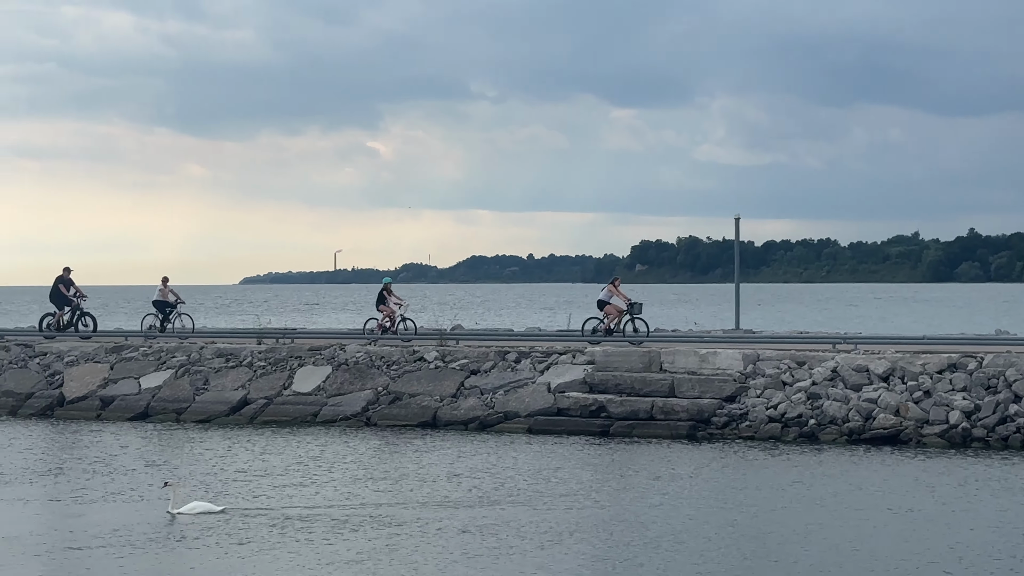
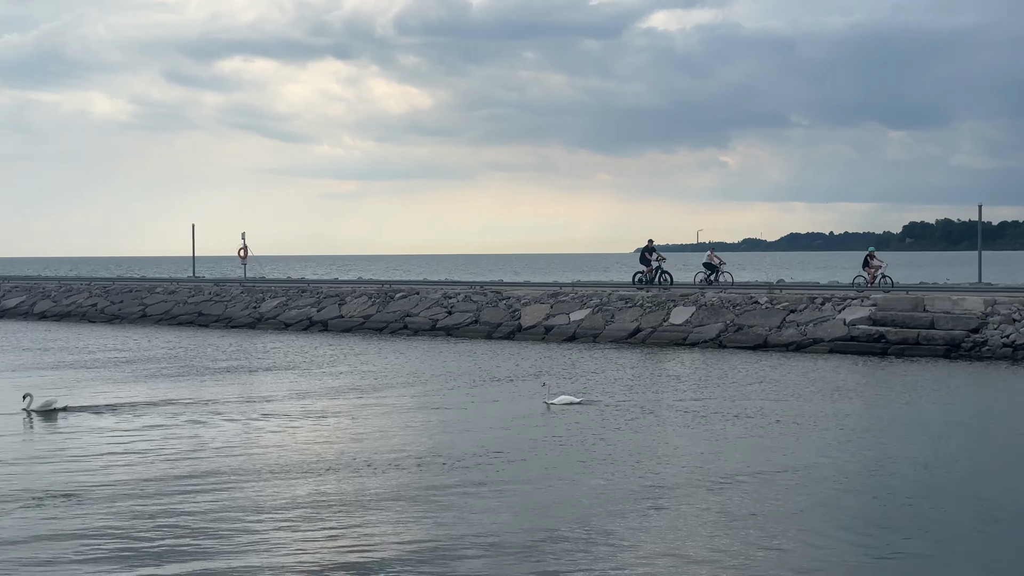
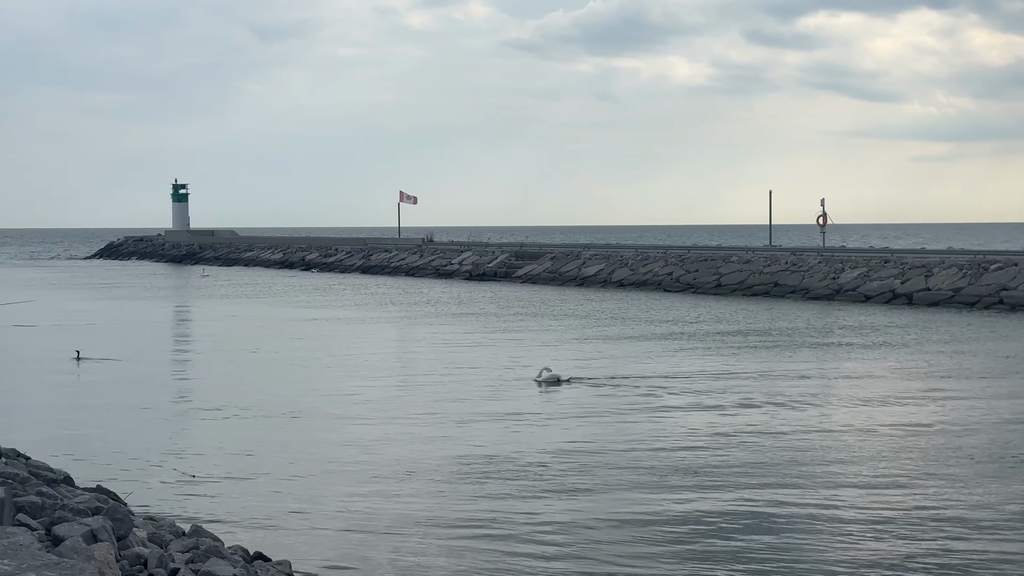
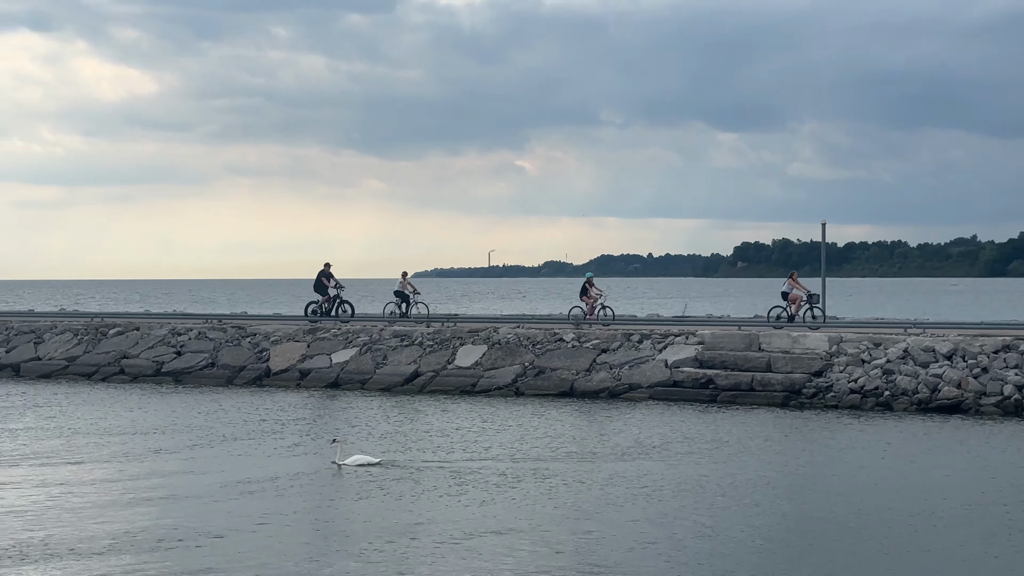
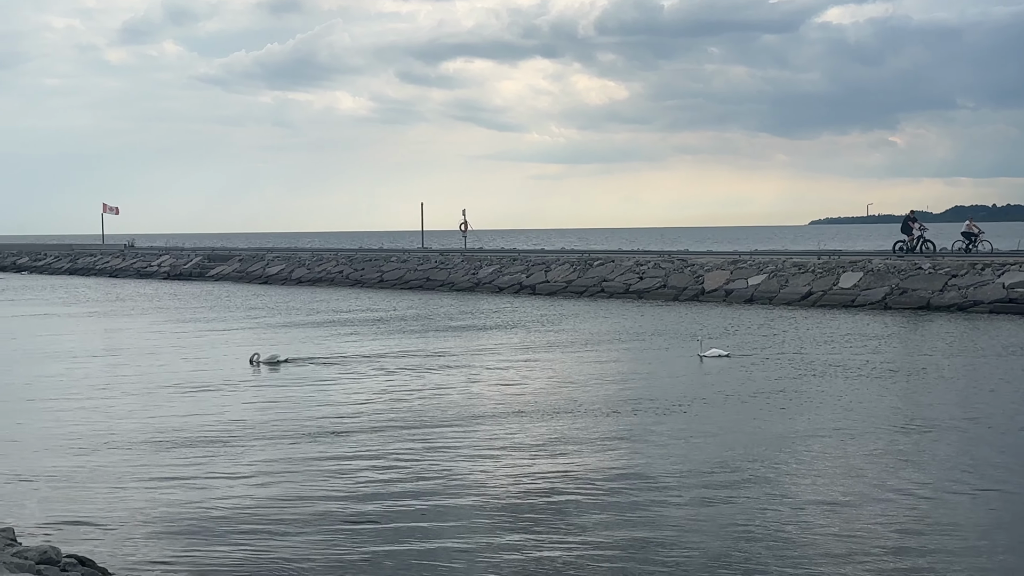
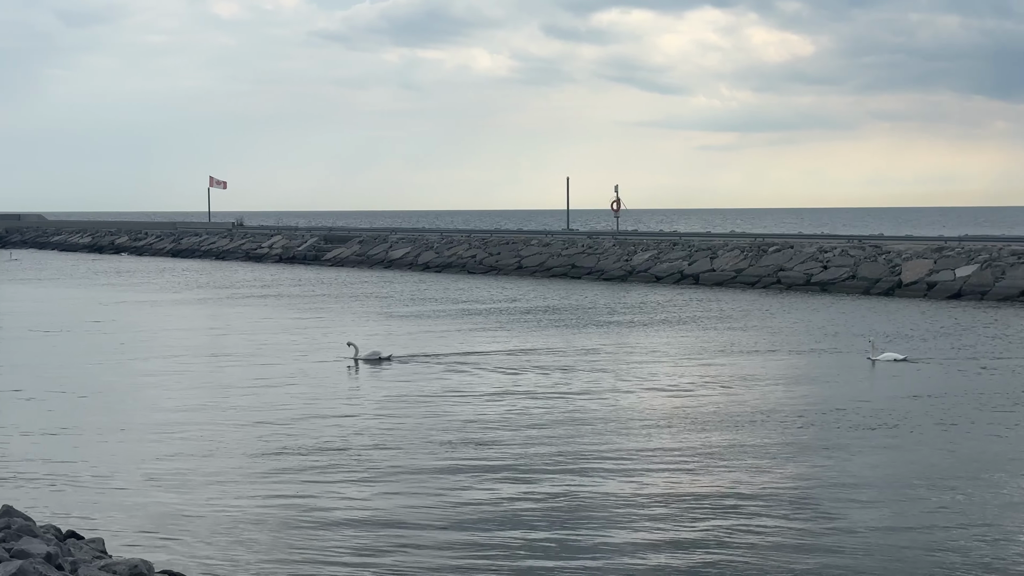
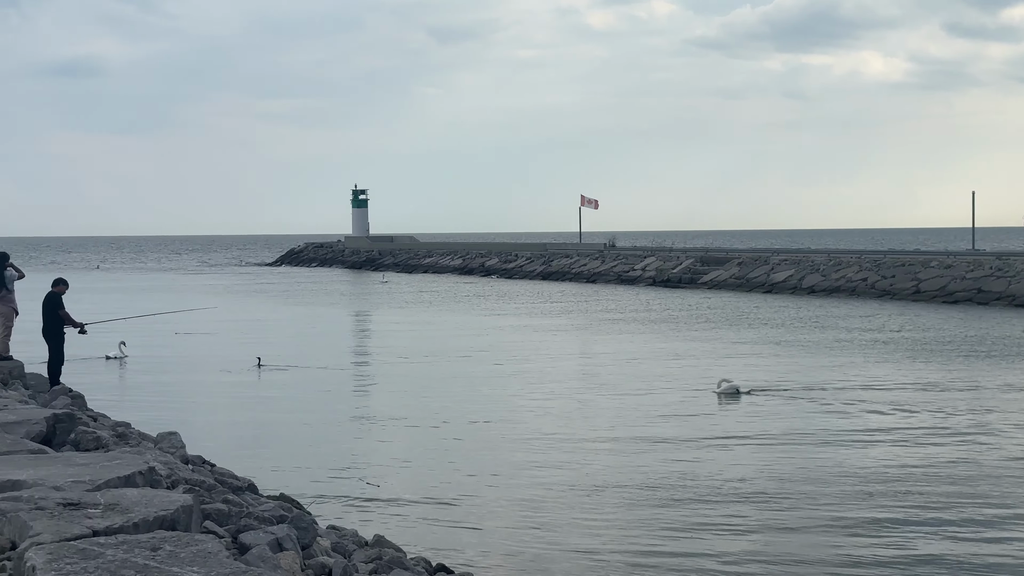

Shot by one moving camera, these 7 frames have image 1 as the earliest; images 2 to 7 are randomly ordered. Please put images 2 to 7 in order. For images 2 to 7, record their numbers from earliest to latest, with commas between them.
4, 2, 5, 6, 3, 7
